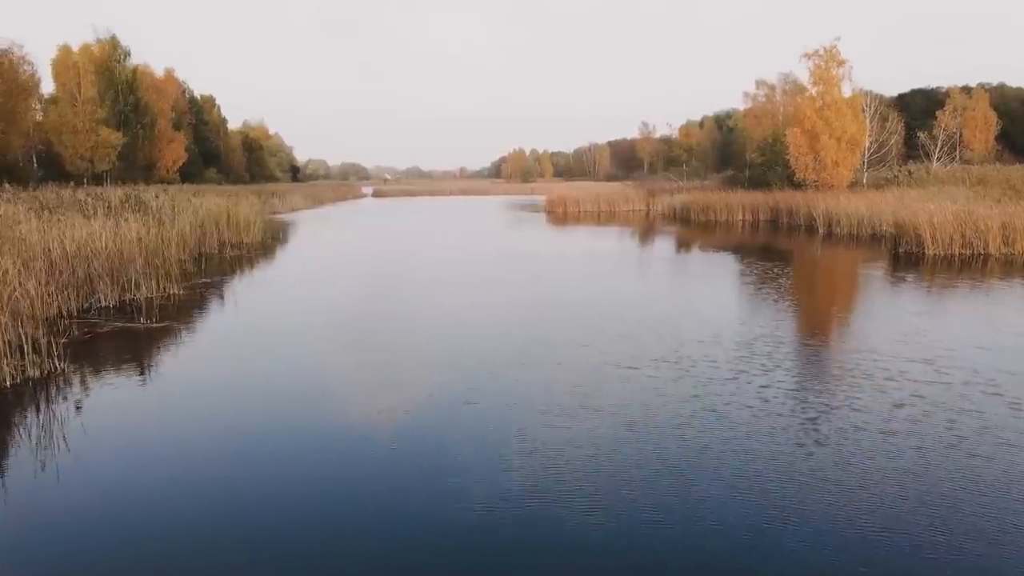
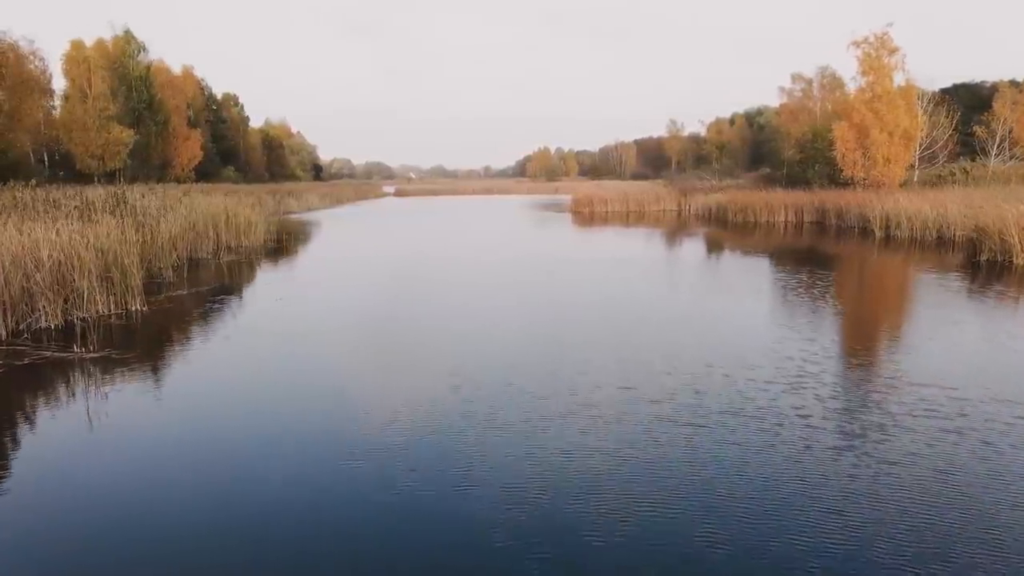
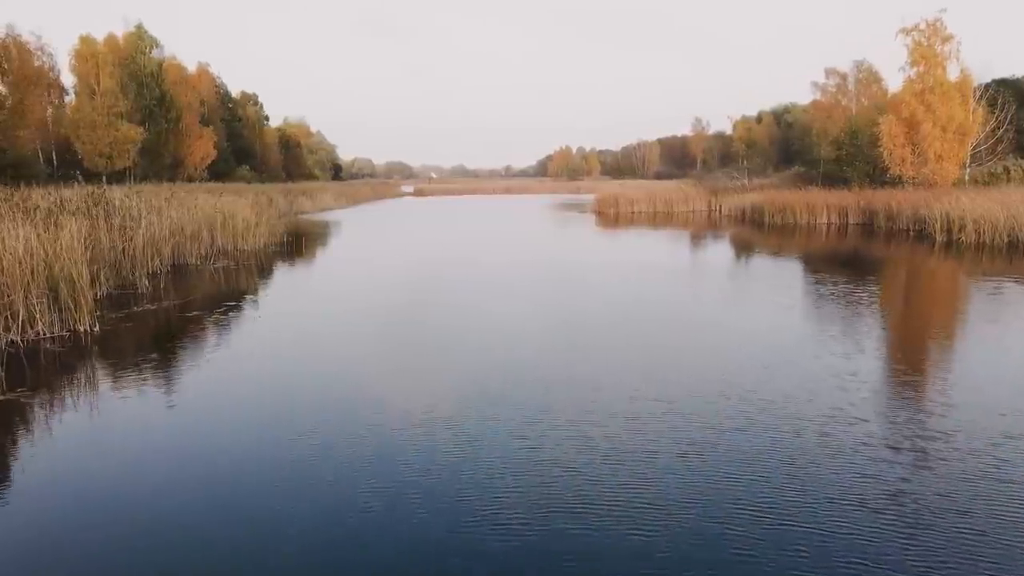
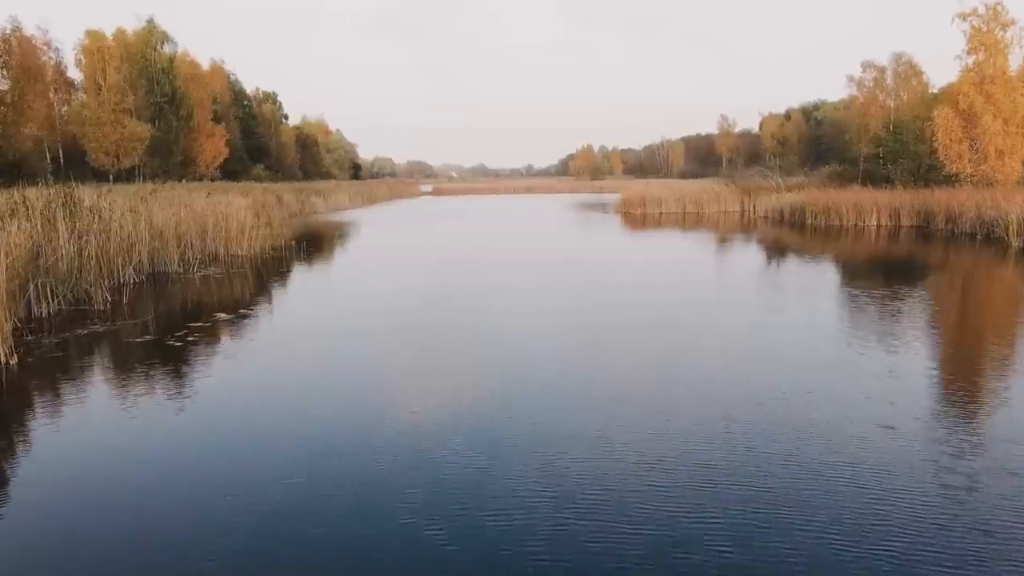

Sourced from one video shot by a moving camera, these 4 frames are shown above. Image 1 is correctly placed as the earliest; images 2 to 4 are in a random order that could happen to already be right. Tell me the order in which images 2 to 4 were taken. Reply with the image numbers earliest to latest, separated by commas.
2, 3, 4
